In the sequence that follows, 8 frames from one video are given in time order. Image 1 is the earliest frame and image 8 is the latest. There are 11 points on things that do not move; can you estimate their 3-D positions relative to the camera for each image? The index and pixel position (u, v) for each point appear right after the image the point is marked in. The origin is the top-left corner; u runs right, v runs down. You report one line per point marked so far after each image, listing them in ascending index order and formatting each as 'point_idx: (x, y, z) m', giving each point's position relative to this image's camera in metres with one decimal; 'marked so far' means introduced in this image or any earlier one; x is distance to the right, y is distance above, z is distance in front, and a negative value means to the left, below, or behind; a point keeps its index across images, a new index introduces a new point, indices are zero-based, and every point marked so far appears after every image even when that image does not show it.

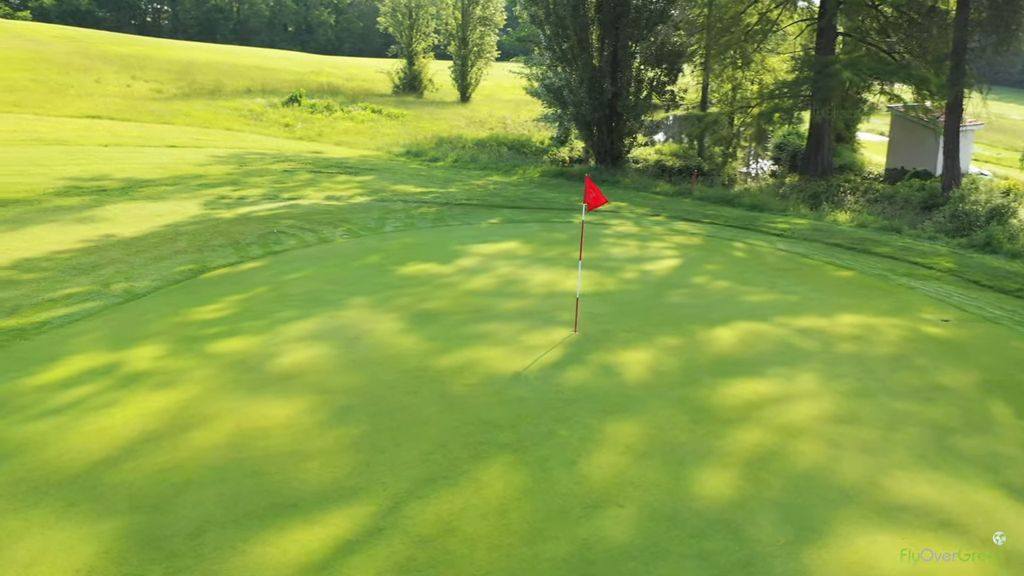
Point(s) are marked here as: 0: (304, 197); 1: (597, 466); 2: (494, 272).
0: (-3.9, +1.7, +15.4) m
1: (+0.5, -1.1, +5.1) m
2: (-0.2, +0.2, +10.2) m
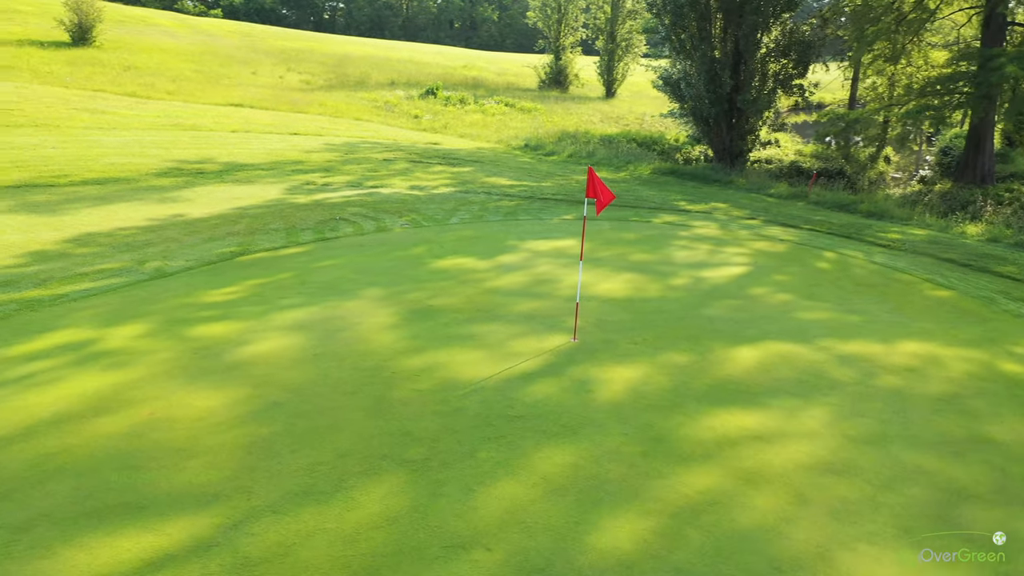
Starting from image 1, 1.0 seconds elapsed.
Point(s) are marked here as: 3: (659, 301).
0: (-2.3, +1.9, +15.4) m
1: (-0.1, -1.1, +4.4) m
2: (+0.2, +0.2, +9.5) m
3: (+1.5, -0.1, +8.4) m
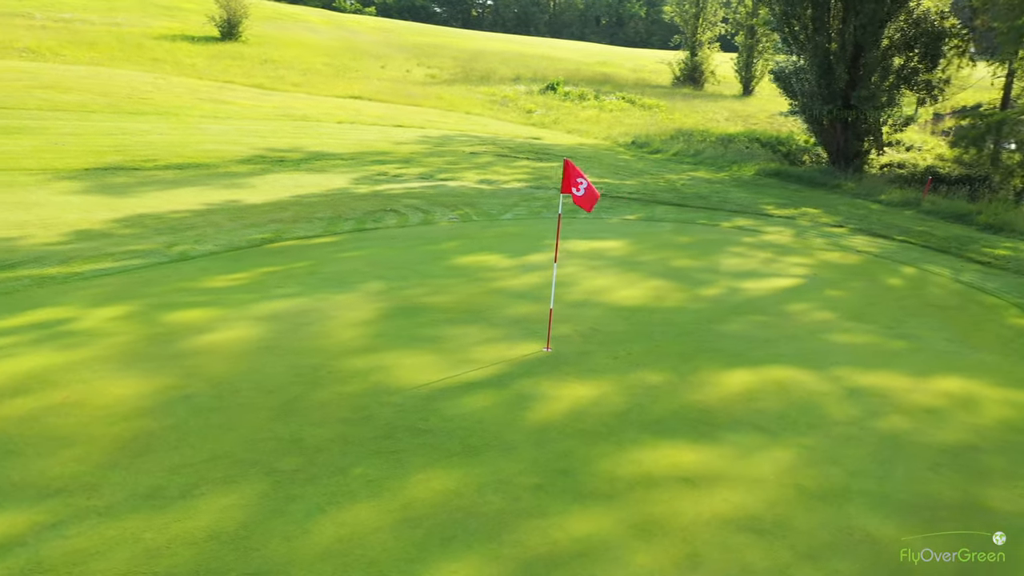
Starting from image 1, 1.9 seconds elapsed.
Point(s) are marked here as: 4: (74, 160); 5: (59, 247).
0: (-1.0, +2.0, +15.1) m
1: (-0.8, -1.1, +3.9) m
2: (+0.4, +0.2, +8.9) m
3: (+1.4, -0.2, +7.6) m
4: (-7.6, +2.2, +14.4) m
5: (-5.1, +0.5, +9.3) m
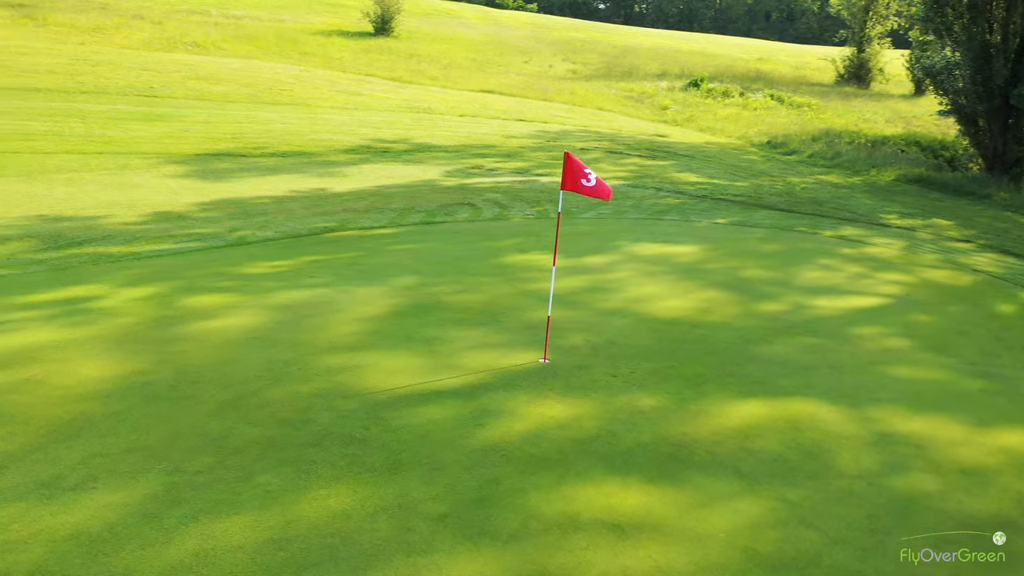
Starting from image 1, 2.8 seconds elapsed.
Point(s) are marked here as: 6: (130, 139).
0: (+0.8, +2.0, +14.6) m
1: (-1.3, -1.1, +3.6) m
2: (+0.9, +0.1, +8.3) m
3: (+1.6, -0.3, +6.8) m
4: (-5.9, +2.6, +15.2) m
5: (-4.5, +0.7, +9.7) m
6: (-7.3, +2.8, +15.6) m
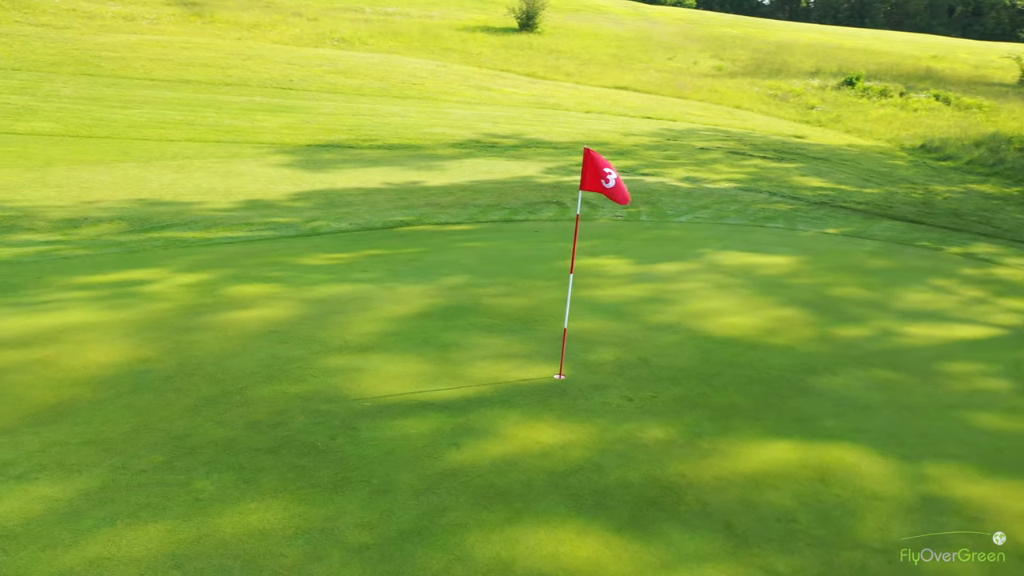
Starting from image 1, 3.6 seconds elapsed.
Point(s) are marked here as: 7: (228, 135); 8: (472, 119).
0: (+2.5, +1.9, +13.8) m
1: (-1.7, -1.1, +3.4) m
2: (+1.4, 0.0, +7.6) m
3: (+1.8, -0.5, +6.0) m
4: (-3.9, +2.8, +15.5) m
5: (-3.5, +0.9, +10.0) m
6: (-5.1, +3.1, +16.3) m
7: (-5.3, +2.9, +15.4) m
8: (-0.9, +4.0, +19.3) m
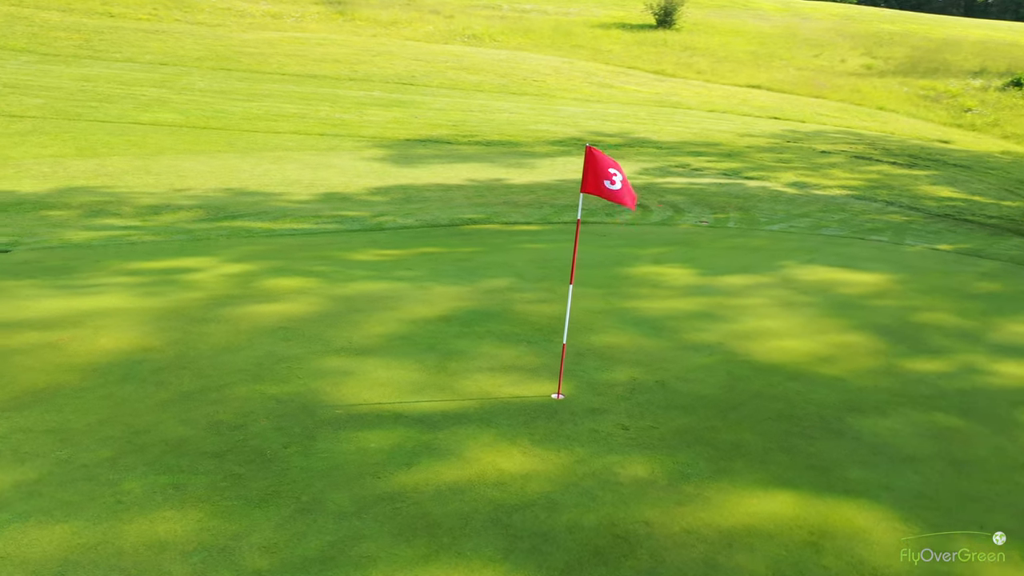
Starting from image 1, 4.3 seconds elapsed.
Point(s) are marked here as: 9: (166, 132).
0: (+4.0, +1.7, +12.9) m
1: (-2.0, -1.0, +3.3) m
2: (+1.8, -0.1, +6.9) m
3: (+1.9, -0.6, +5.3) m
4: (-1.9, +2.9, +15.6) m
5: (-2.7, +1.0, +10.1) m
6: (-3.1, +3.3, +16.5) m
7: (-3.4, +3.0, +15.7) m
8: (+1.6, +3.9, +18.9) m
9: (-6.0, +2.7, +14.3) m
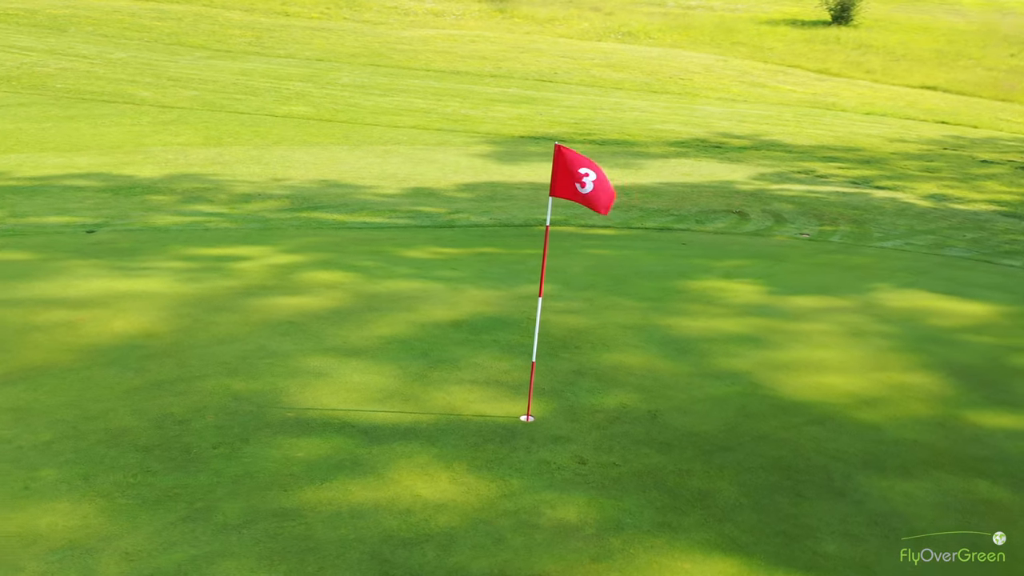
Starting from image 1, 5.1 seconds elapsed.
0: (+5.5, +1.4, +11.5) m
1: (-2.5, -0.9, +3.4) m
2: (+2.0, -0.3, +6.2) m
3: (+1.8, -0.8, +4.5) m
4: (+0.3, +3.0, +15.4) m
5: (-1.6, +1.1, +10.1) m
6: (-0.6, +3.4, +16.5) m
7: (-1.1, +3.1, +15.8) m
8: (+4.5, +3.7, +17.9) m
9: (-4.0, +3.0, +14.9) m
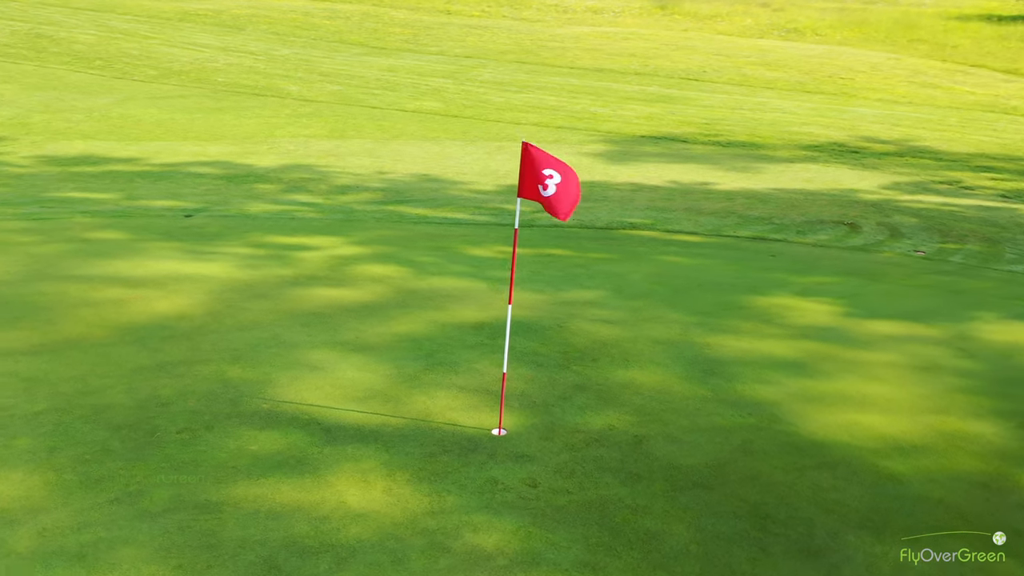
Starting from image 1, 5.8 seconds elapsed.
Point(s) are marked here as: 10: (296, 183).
0: (+6.8, +1.0, +10.0) m
1: (-2.8, -0.8, +3.7) m
2: (+2.2, -0.4, +5.5) m
3: (+1.6, -0.9, +3.9) m
4: (+2.5, +2.9, +14.9) m
5: (-0.5, +1.1, +10.1) m
6: (+1.9, +3.3, +16.1) m
7: (+1.2, +3.1, +15.5) m
8: (+7.1, +3.3, +16.5) m
9: (-1.7, +3.1, +15.2) m
10: (-2.8, +1.4, +10.6) m
